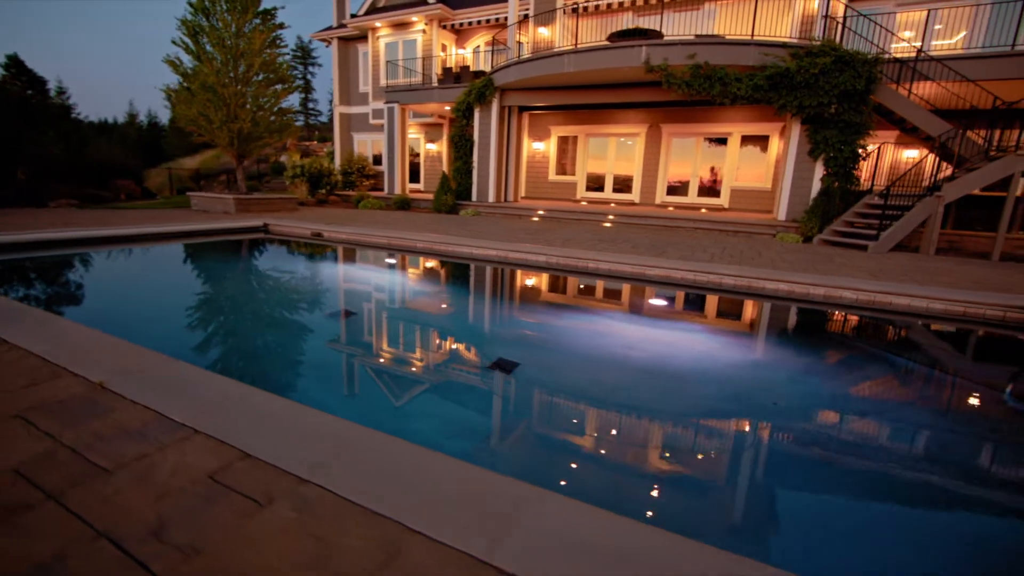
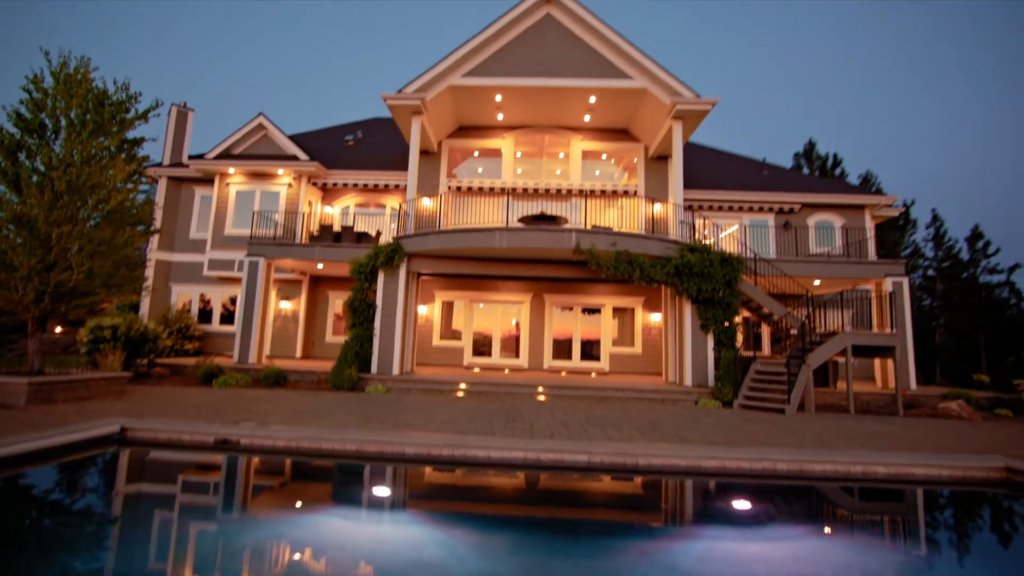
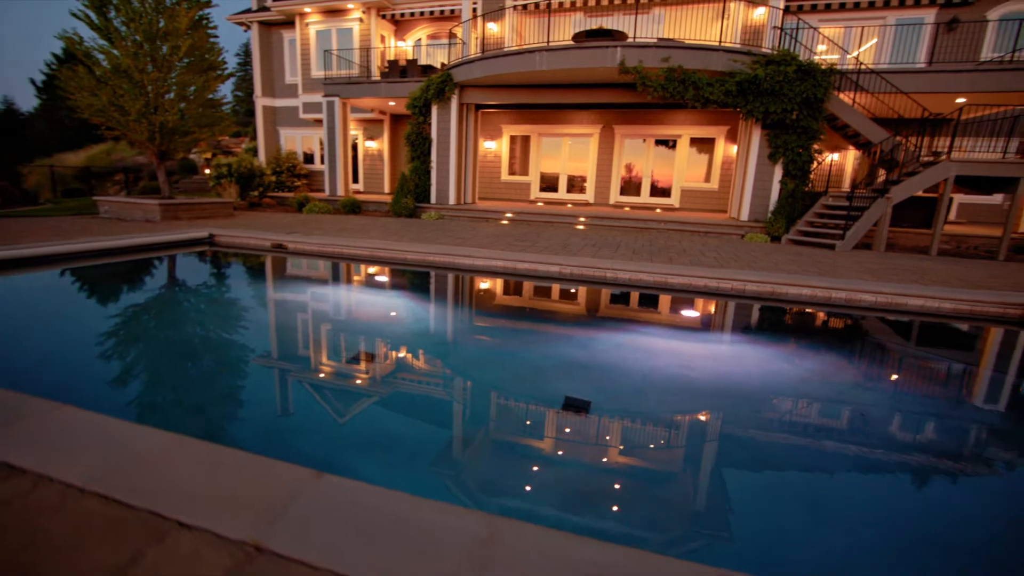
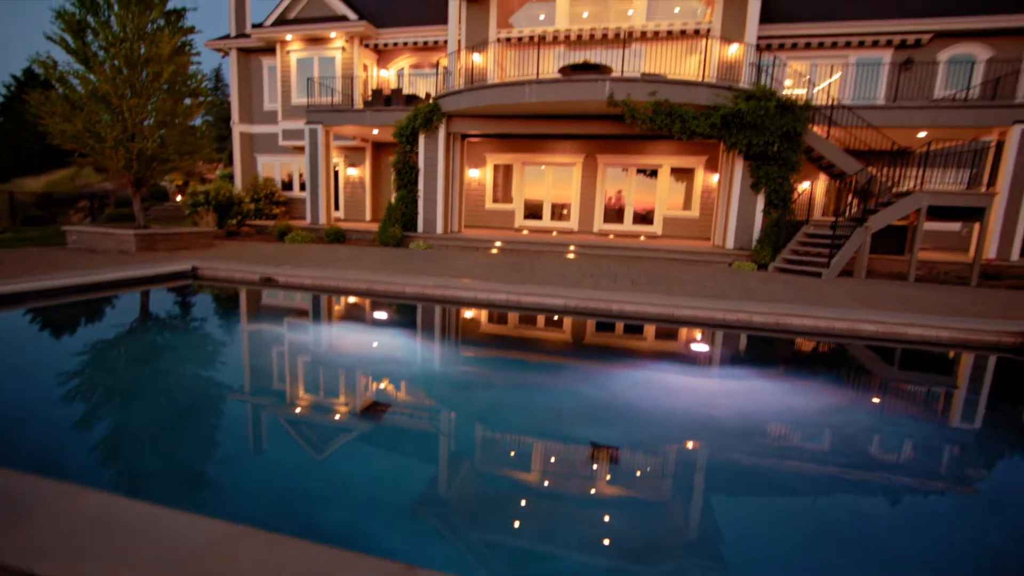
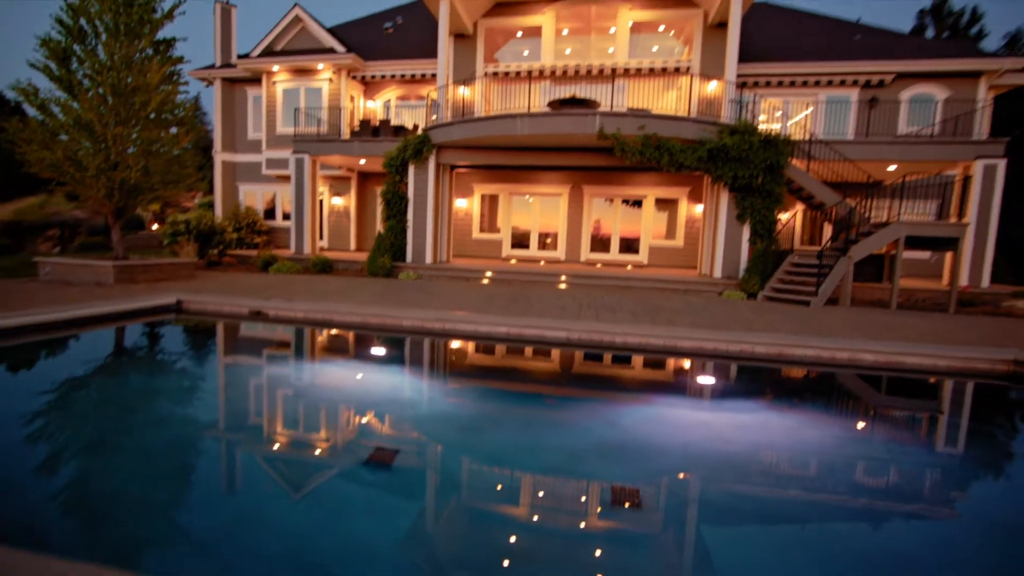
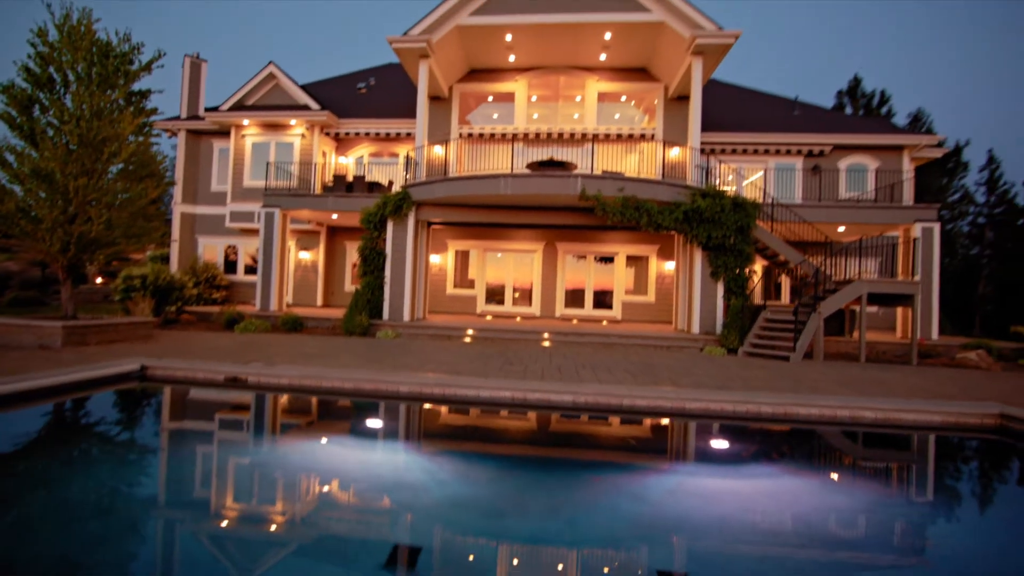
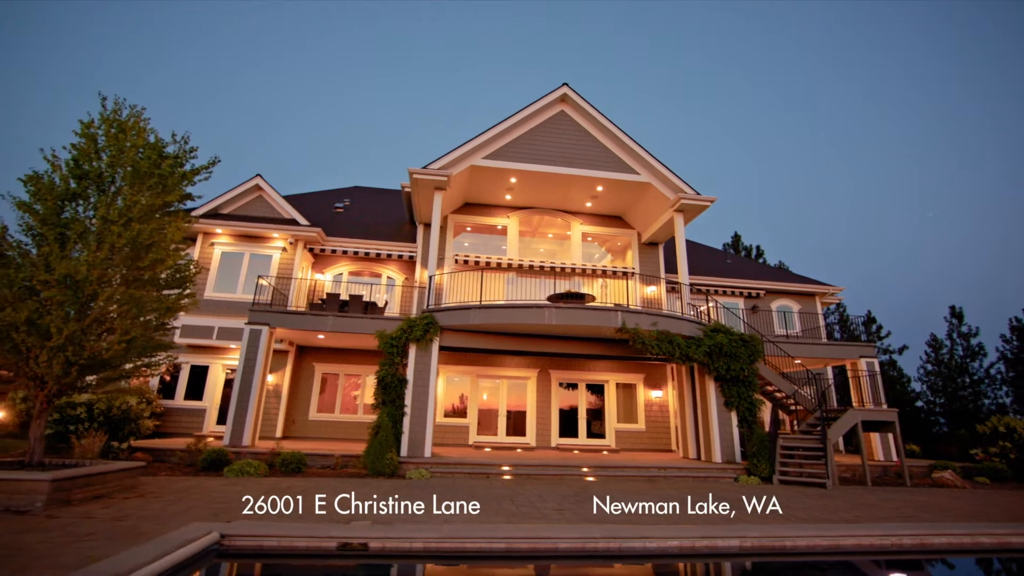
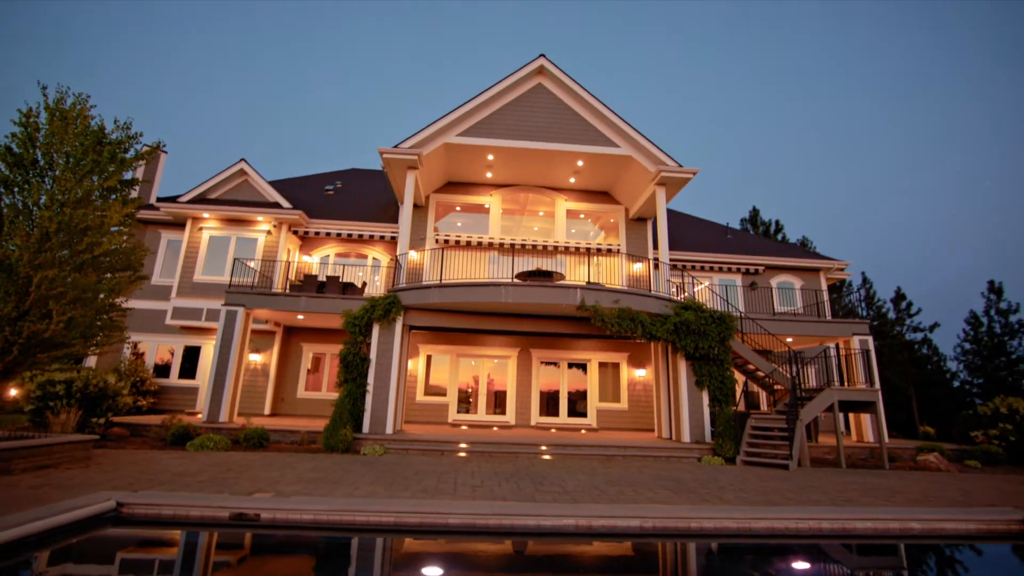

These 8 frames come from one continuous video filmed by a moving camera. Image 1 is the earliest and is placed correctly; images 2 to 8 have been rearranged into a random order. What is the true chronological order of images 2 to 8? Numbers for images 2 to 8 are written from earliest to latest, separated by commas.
3, 4, 5, 6, 2, 8, 7
